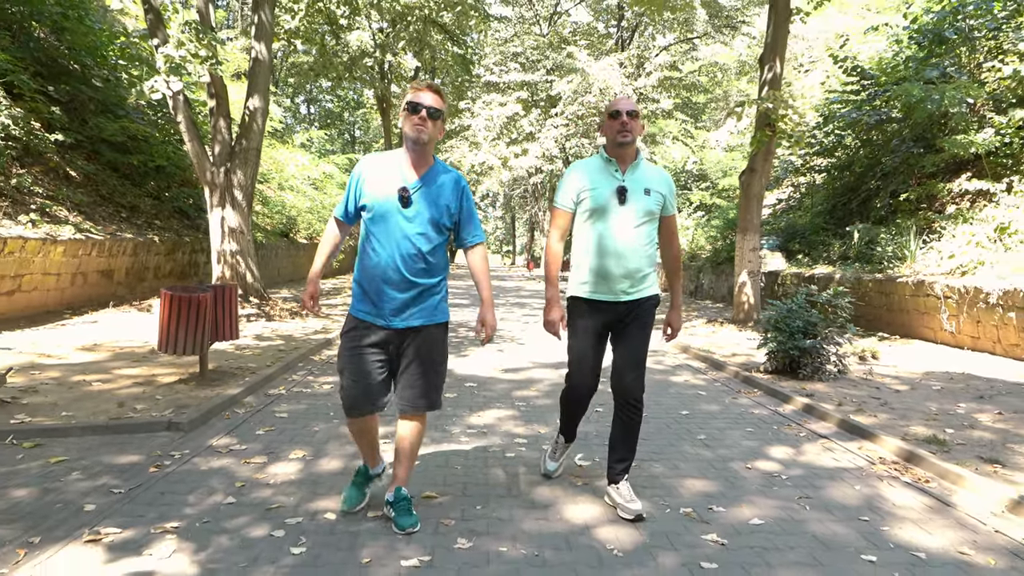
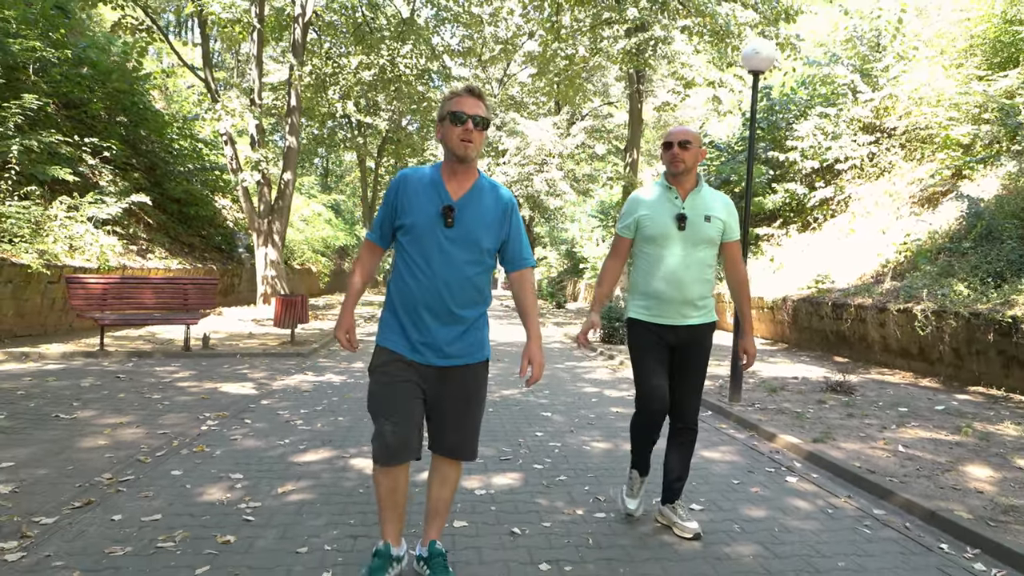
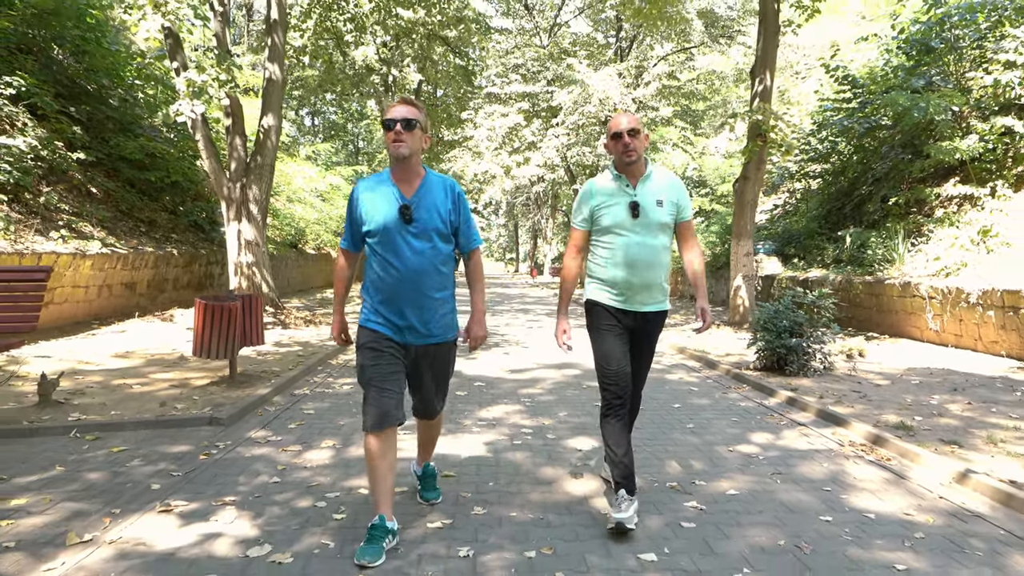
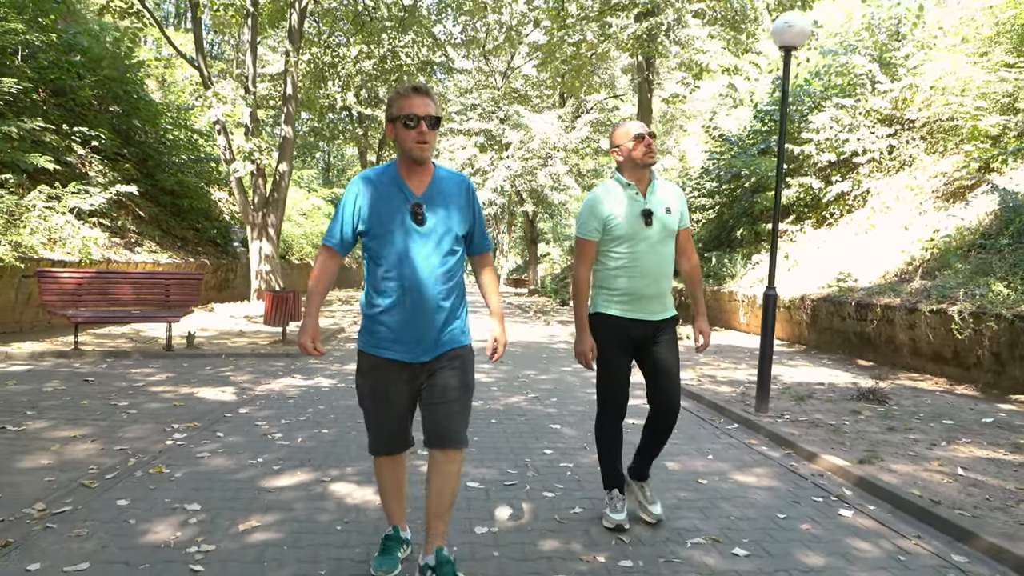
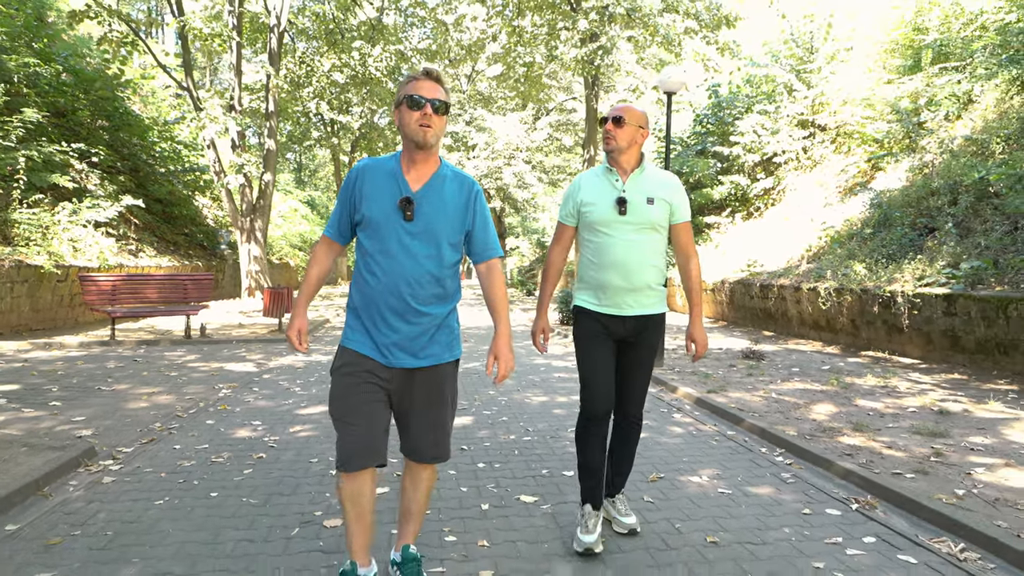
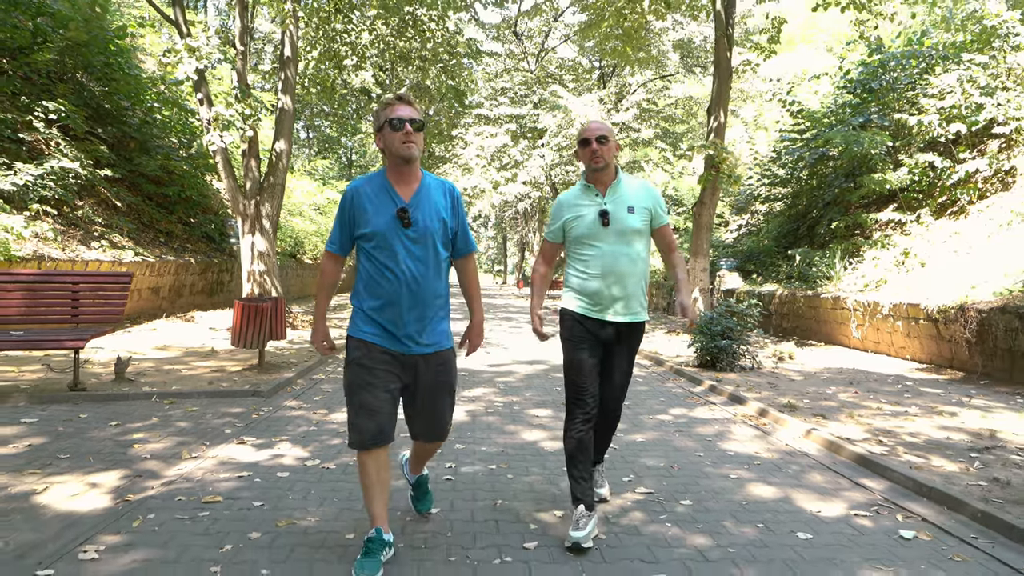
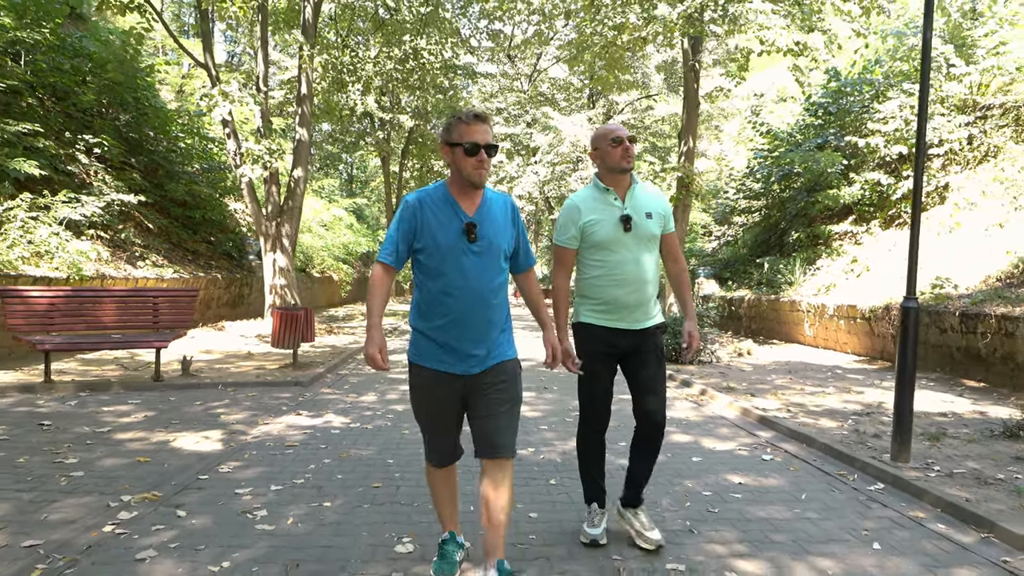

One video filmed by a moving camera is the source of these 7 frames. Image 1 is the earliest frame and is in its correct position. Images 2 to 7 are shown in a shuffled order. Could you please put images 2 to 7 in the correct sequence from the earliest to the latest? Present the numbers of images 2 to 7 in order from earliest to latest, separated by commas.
3, 6, 7, 4, 2, 5
